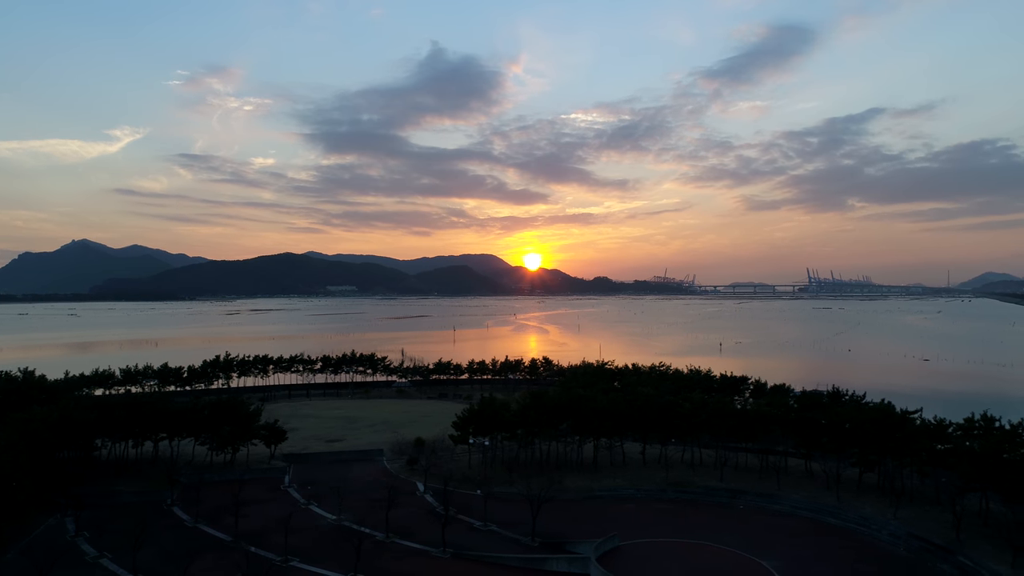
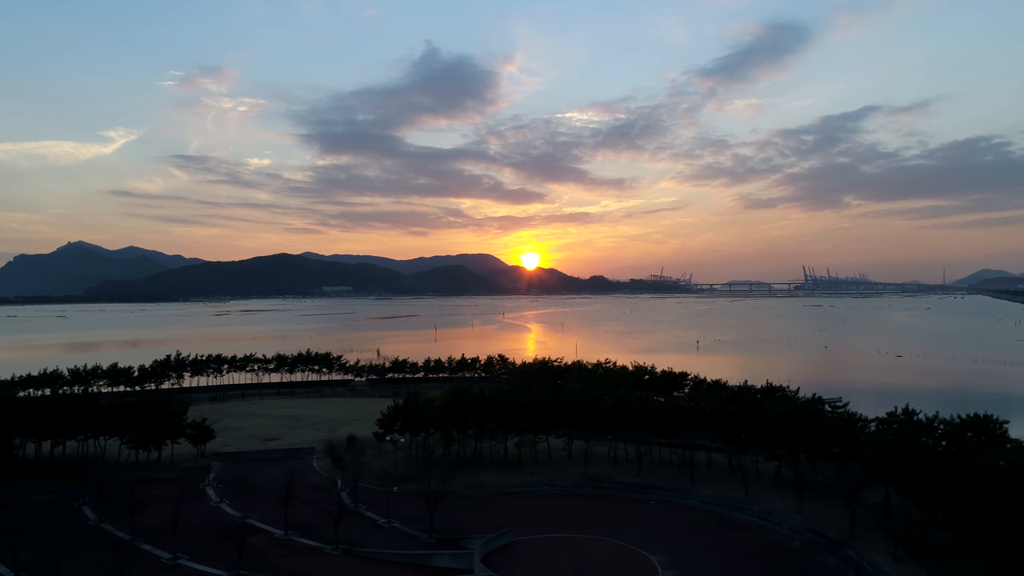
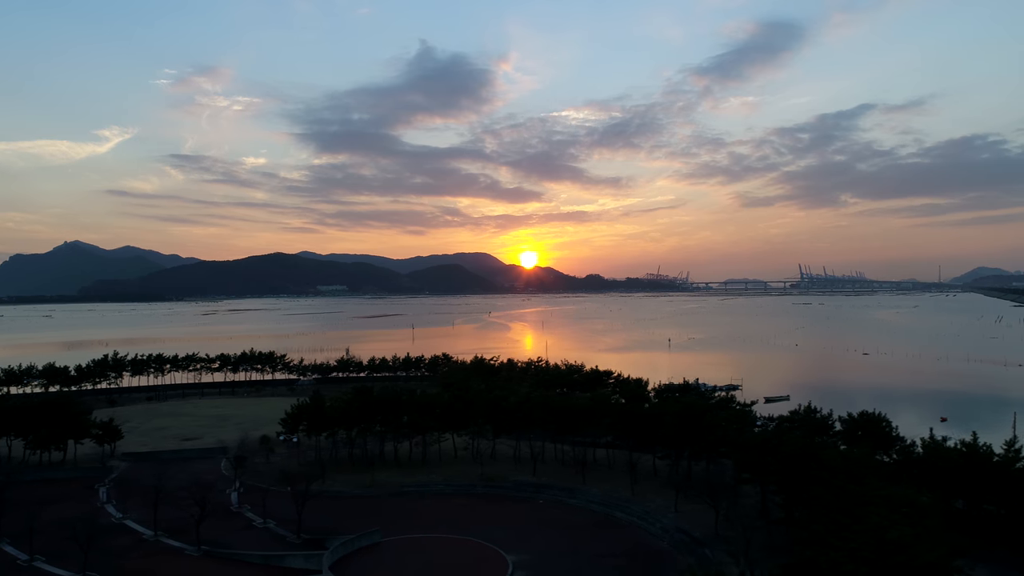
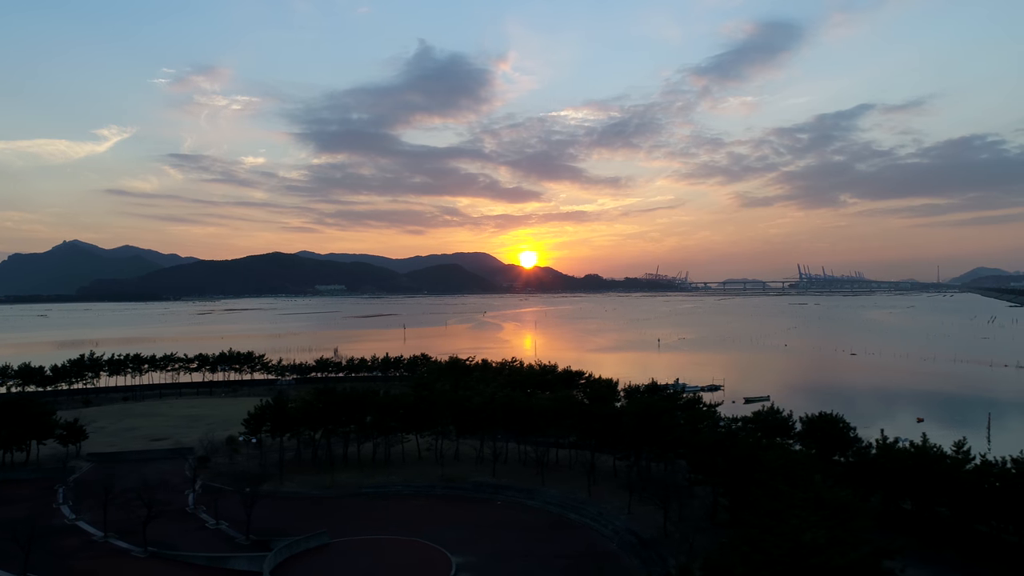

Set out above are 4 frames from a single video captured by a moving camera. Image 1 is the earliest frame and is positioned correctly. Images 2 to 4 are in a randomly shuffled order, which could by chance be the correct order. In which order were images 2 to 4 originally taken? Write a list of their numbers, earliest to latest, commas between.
2, 3, 4
